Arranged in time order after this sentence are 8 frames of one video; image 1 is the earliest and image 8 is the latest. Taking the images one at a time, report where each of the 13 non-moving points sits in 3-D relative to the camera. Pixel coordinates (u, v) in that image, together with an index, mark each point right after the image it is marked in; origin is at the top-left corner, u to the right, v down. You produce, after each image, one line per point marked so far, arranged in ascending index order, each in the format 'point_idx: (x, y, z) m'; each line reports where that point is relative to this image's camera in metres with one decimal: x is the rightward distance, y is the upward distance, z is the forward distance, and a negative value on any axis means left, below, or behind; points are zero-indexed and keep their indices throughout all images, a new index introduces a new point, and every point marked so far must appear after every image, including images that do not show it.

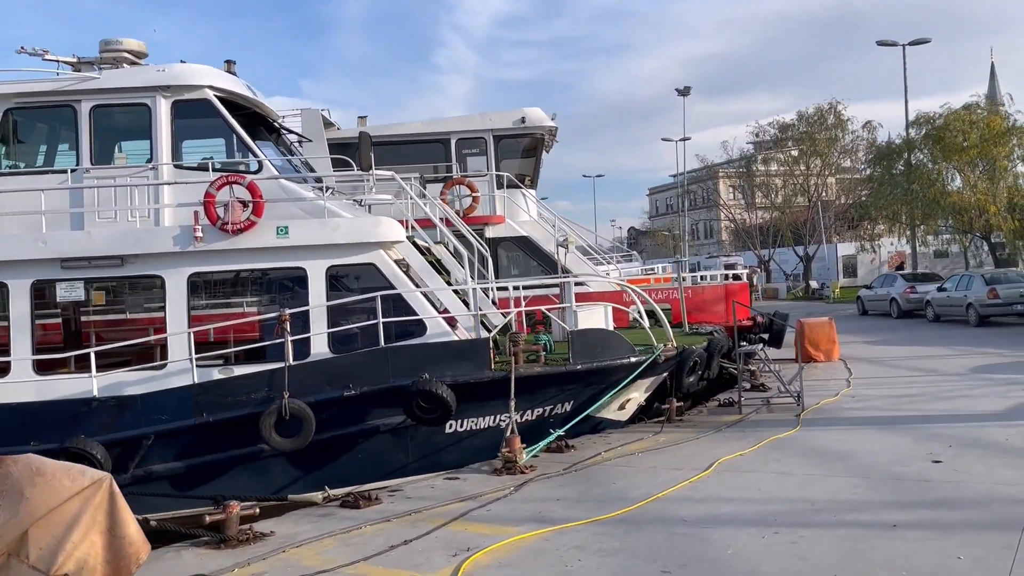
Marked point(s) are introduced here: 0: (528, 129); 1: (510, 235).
0: (+0.3, +2.7, +14.1) m
1: (-0.1, +0.8, +13.1) m
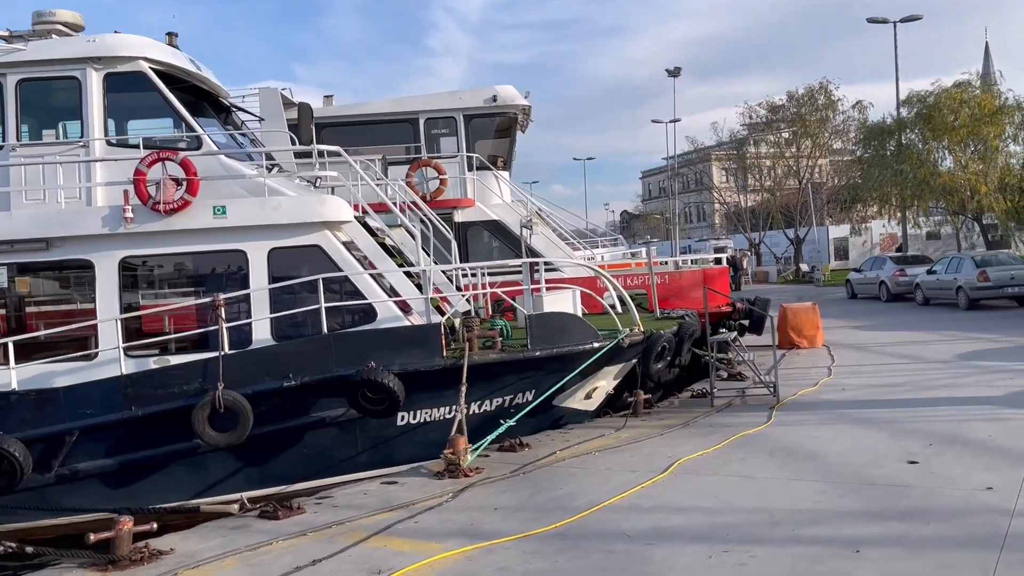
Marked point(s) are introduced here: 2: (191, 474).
0: (-0.2, +2.9, +13.6) m
1: (-0.5, +1.0, +12.5) m
2: (-2.6, -1.5, +6.9) m
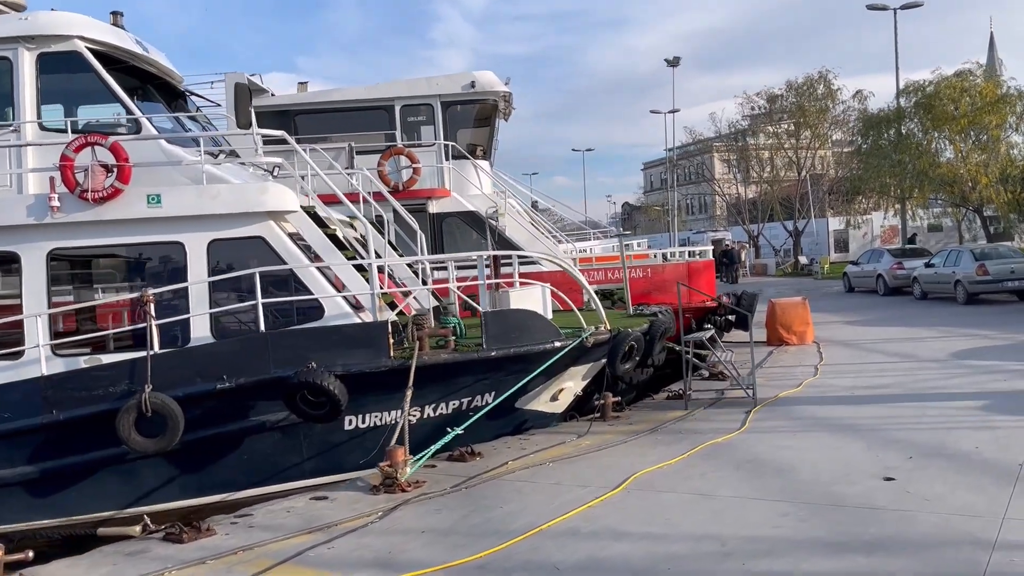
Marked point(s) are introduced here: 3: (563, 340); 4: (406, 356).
0: (-0.5, +3.0, +13.0) m
1: (-0.8, +1.1, +12.0) m
2: (-2.9, -1.5, +6.4) m
3: (+0.4, -0.4, +6.9) m
4: (-0.8, -0.5, +6.3) m
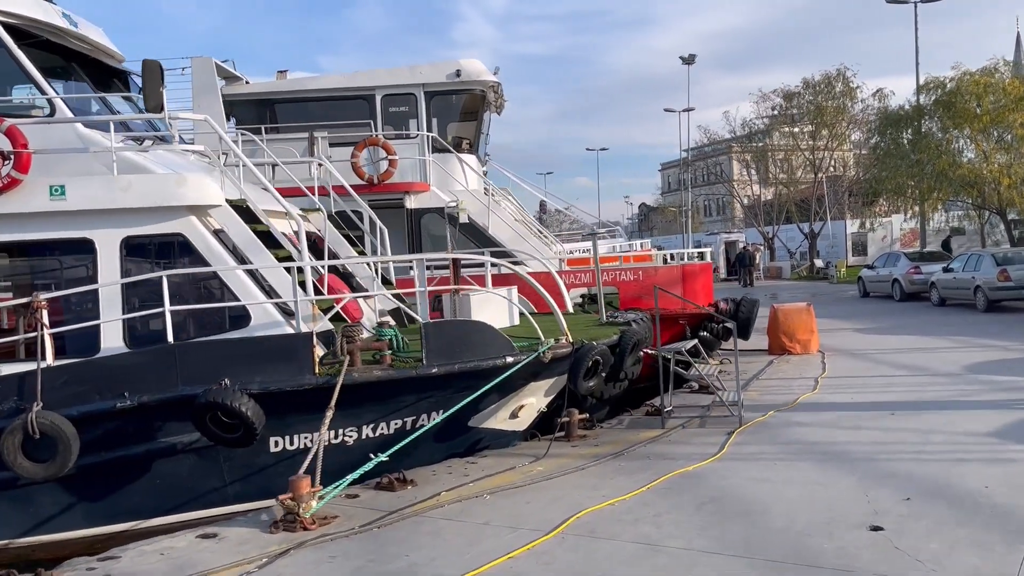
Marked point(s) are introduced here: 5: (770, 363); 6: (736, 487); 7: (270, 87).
0: (-0.7, +3.0, +12.3) m
1: (-1.0, +1.1, +11.3) m
2: (-3.3, -1.5, +5.7) m
3: (0.0, -0.5, +6.1) m
4: (-1.2, -0.5, +5.6) m
5: (+3.4, -1.0, +11.2) m
6: (+1.3, -1.1, +4.9) m
7: (-3.5, +2.9, +12.3) m
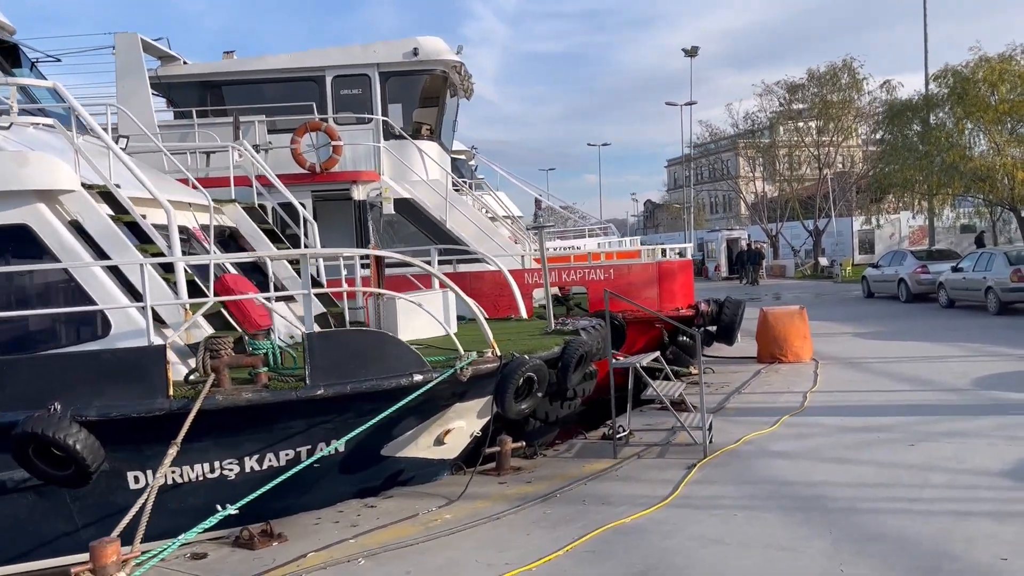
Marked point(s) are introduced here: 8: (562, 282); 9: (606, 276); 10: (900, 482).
0: (-1.2, +3.0, +11.2) m
1: (-1.5, +1.1, +10.2) m
2: (-3.9, -1.5, +4.7) m
3: (-0.5, -0.5, +5.0) m
4: (-1.7, -0.6, +4.5) m
5: (+2.9, -1.0, +10.1) m
6: (+0.7, -1.2, +3.8) m
7: (-4.0, +2.9, +11.3) m
8: (+0.5, +0.1, +9.8) m
9: (+1.1, +0.1, +9.9) m
10: (+2.2, -1.1, +4.8) m
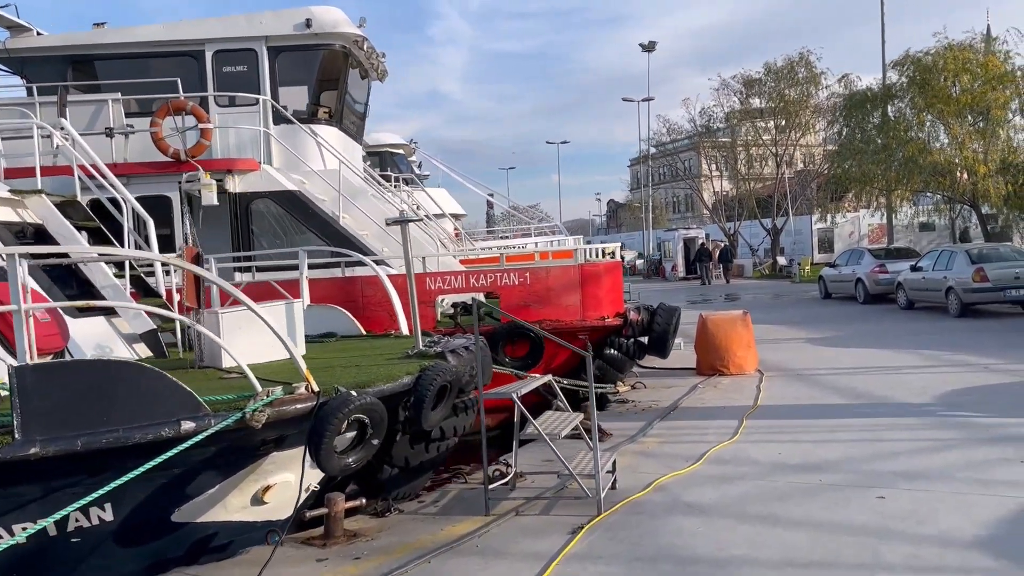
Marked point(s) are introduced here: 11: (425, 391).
0: (-2.2, +2.9, +9.9) m
1: (-2.5, +1.0, +8.9) m
2: (-4.6, -1.6, +3.2) m
3: (-1.3, -0.5, +3.7) m
4: (-2.5, -0.6, +3.2) m
5: (+1.9, -1.0, +8.9) m
6: (0.0, -1.2, +2.5) m
7: (-5.0, +2.8, +9.8) m
8: (-0.5, 0.0, +8.5) m
9: (+0.1, +0.1, +8.6) m
10: (+1.4, -1.1, +3.5) m
11: (-0.4, -0.5, +4.4) m
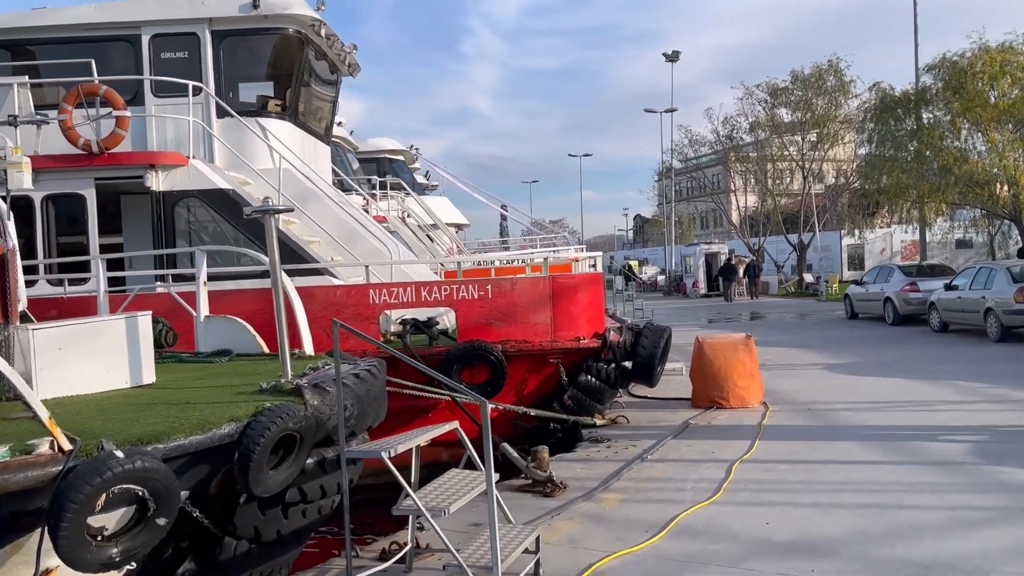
0: (-2.5, +2.7, +8.8) m
1: (-2.9, +0.9, +7.8) m
2: (-5.2, -1.6, +2.1) m
3: (-1.8, -0.6, +2.5) m
4: (-3.1, -0.6, +2.0) m
5: (+1.5, -1.2, +7.6) m
6: (-0.6, -1.2, +1.3) m
7: (-5.3, +2.7, +8.8) m
8: (-0.8, -0.1, +7.3) m
9: (-0.2, -0.1, +7.4) m
10: (+0.8, -1.2, +2.3) m
11: (-0.9, -0.6, +3.2) m
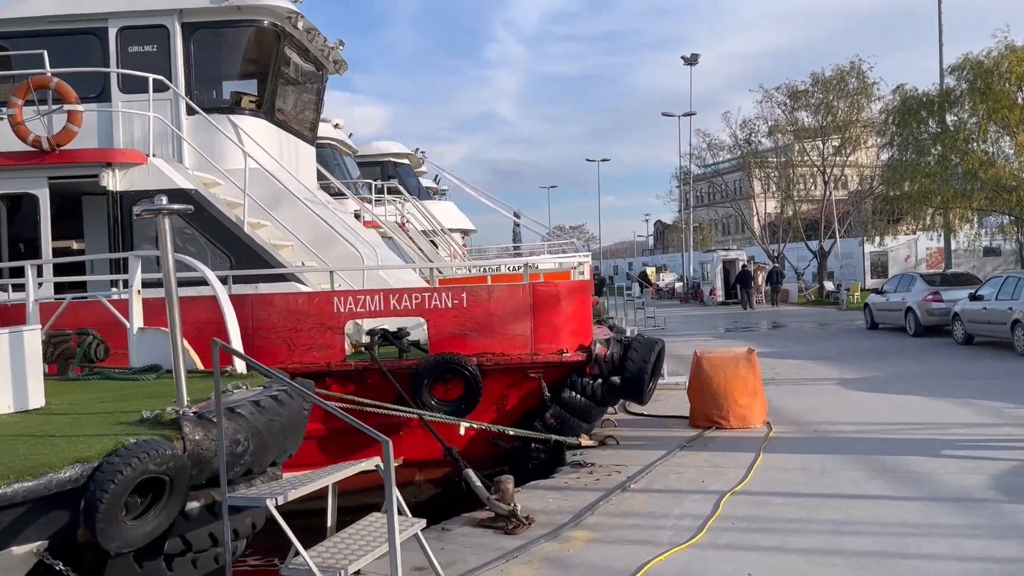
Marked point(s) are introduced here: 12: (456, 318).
0: (-2.6, +2.7, +8.3) m
1: (-3.0, +0.9, +7.3) m
2: (-5.5, -1.6, +1.7) m
3: (-2.1, -0.6, +2.0) m
4: (-3.4, -0.7, +1.5) m
5: (+1.4, -1.3, +6.9) m
6: (-0.9, -1.3, +0.7) m
7: (-5.4, +2.7, +8.4) m
8: (-1.0, -0.2, +6.7) m
9: (-0.4, -0.1, +6.8) m
10: (+0.5, -1.2, +1.7) m
11: (-1.2, -0.6, +2.7) m
12: (-0.4, -0.3, +6.8) m
